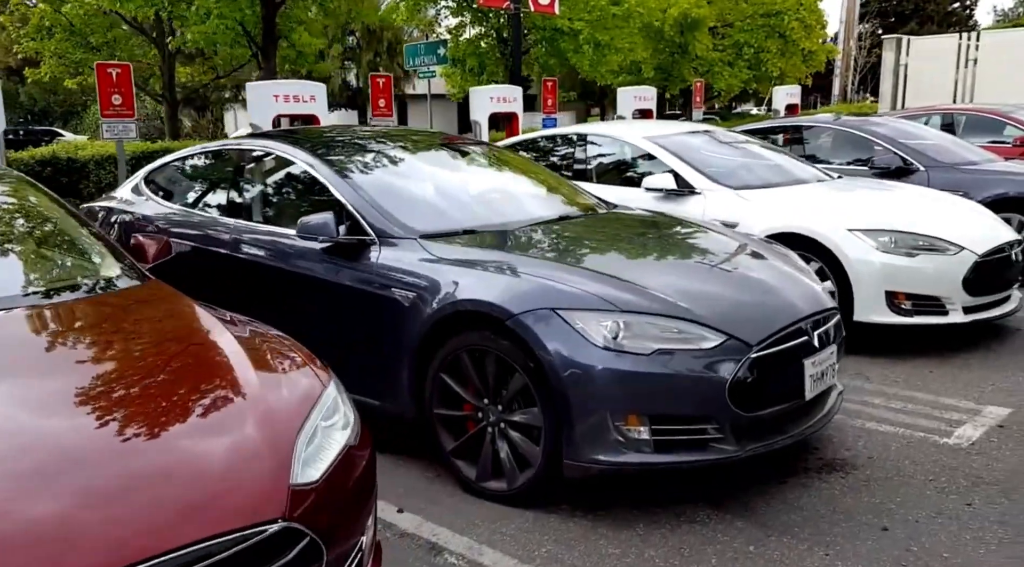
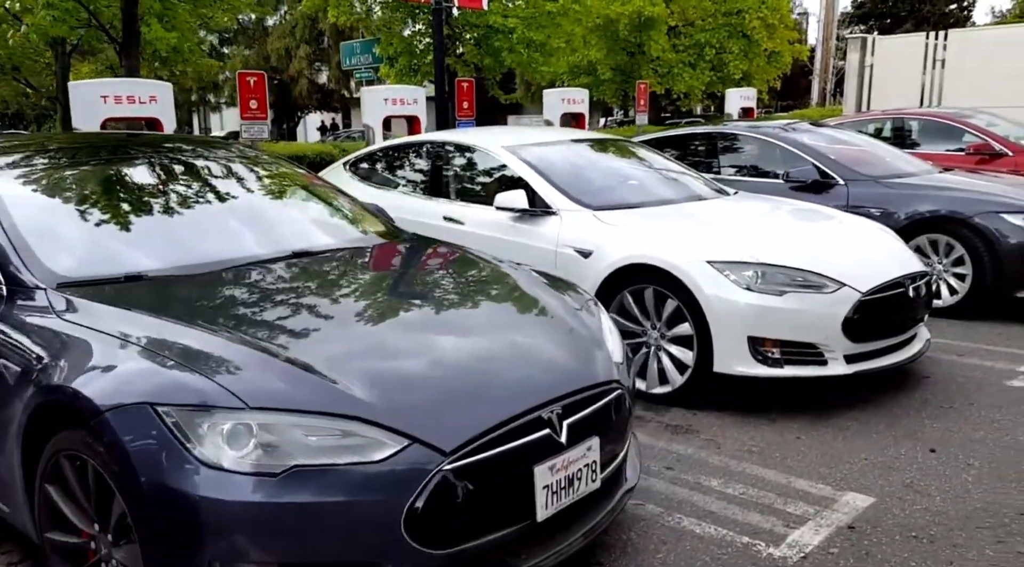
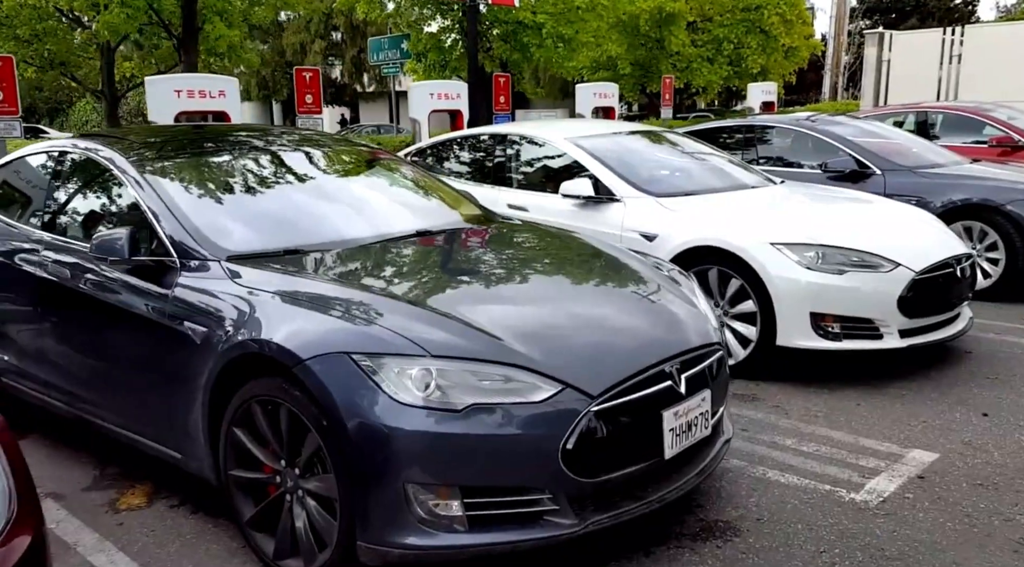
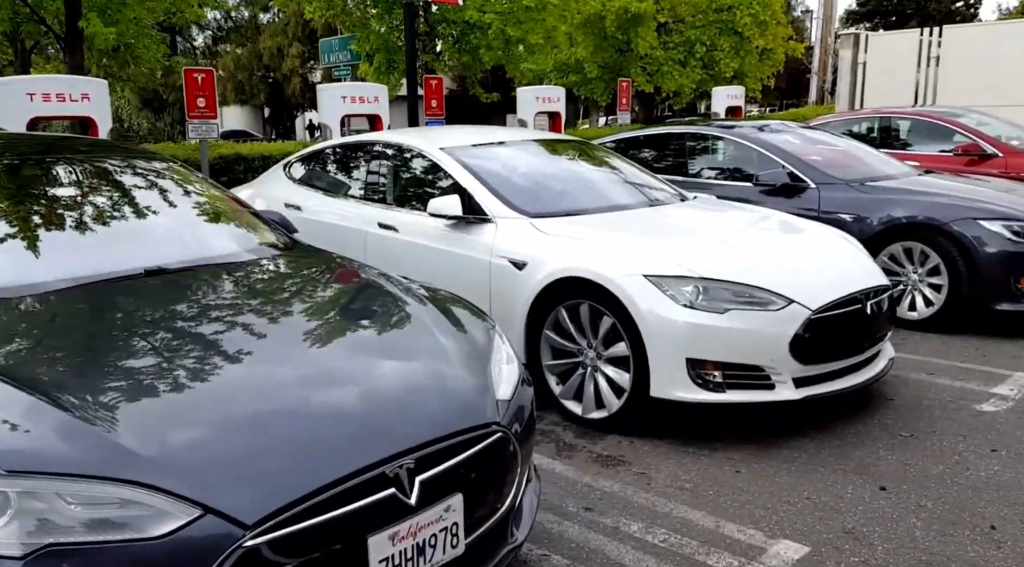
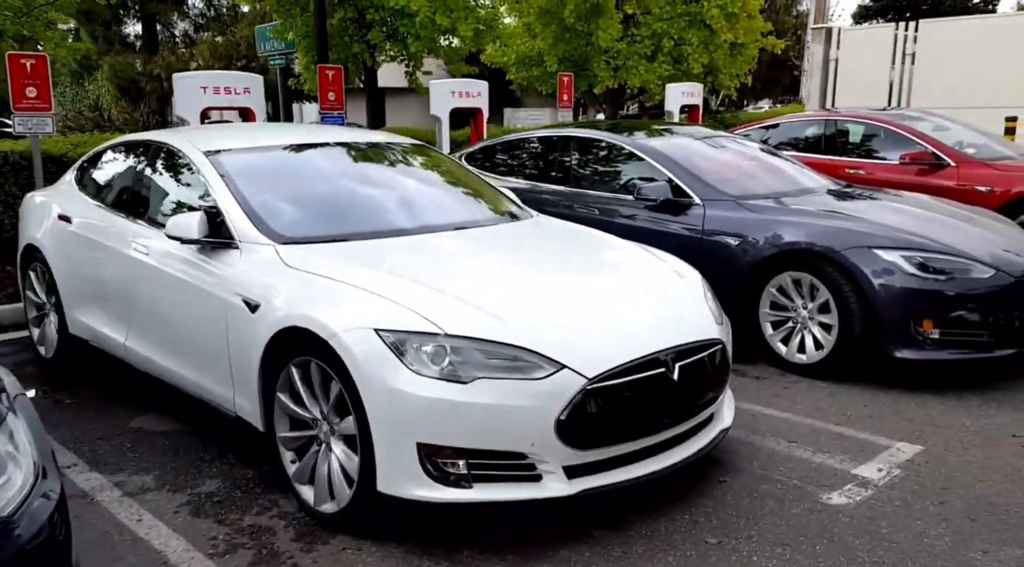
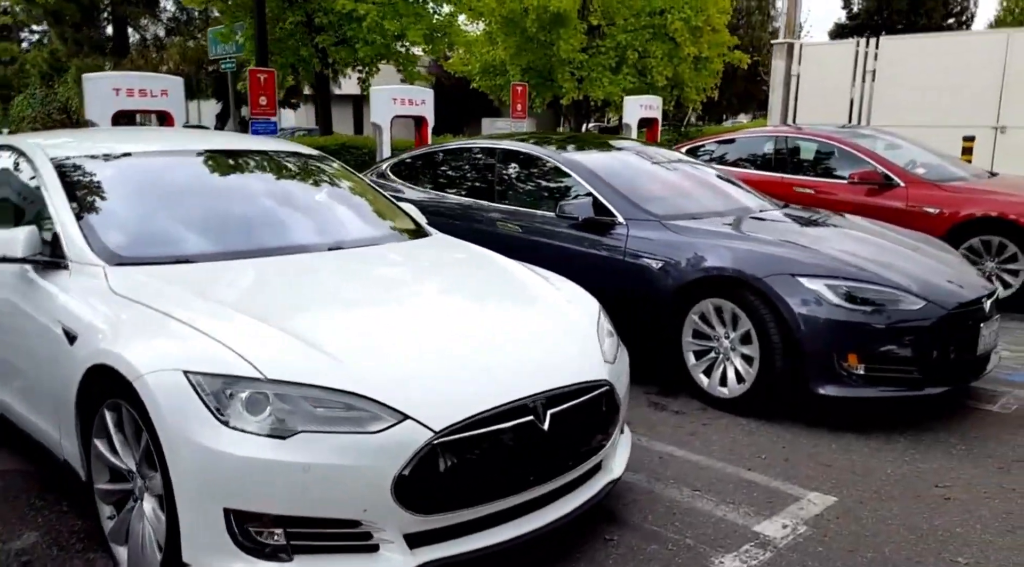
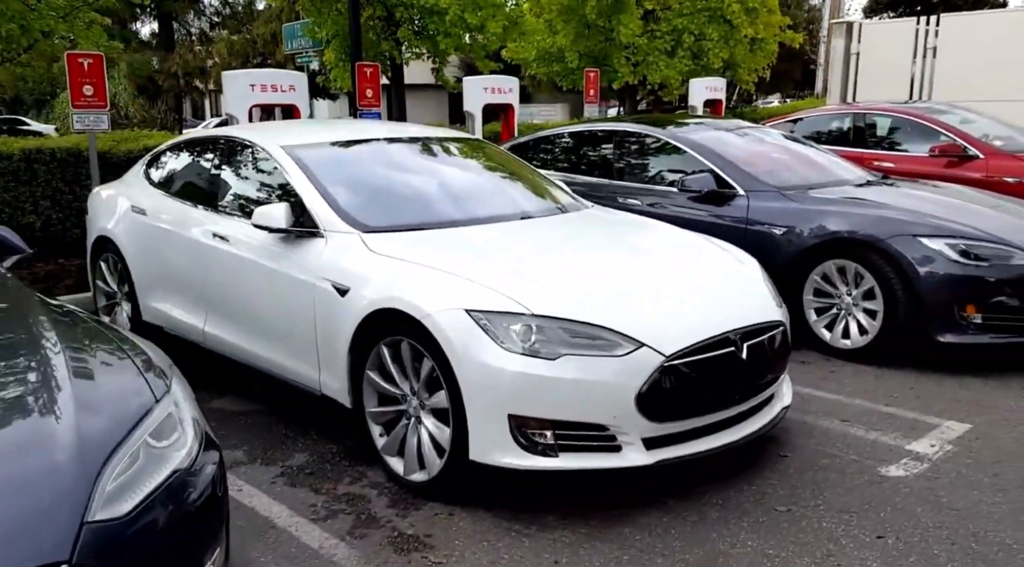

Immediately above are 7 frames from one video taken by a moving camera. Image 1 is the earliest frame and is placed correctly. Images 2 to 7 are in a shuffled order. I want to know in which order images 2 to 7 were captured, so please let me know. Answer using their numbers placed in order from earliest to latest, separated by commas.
3, 2, 4, 7, 5, 6
